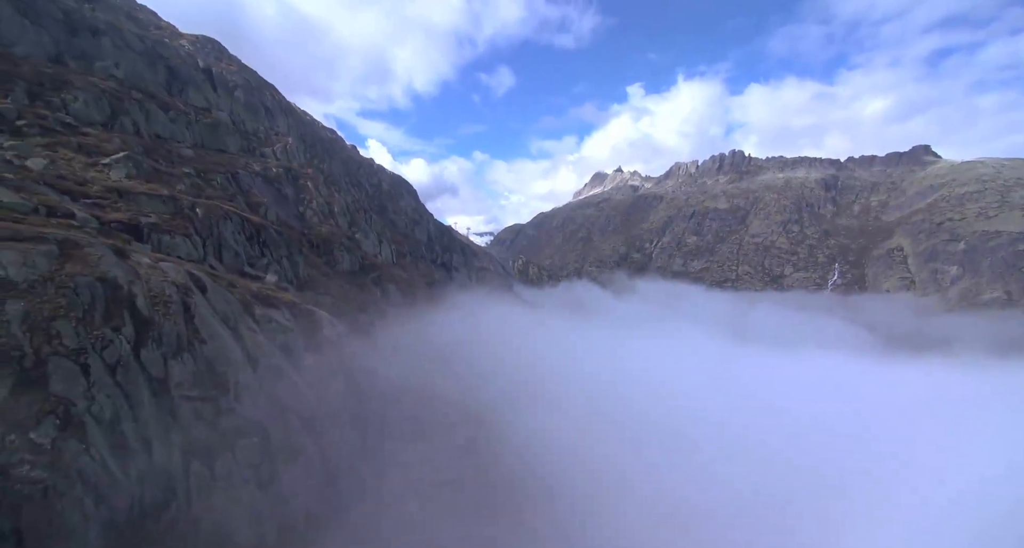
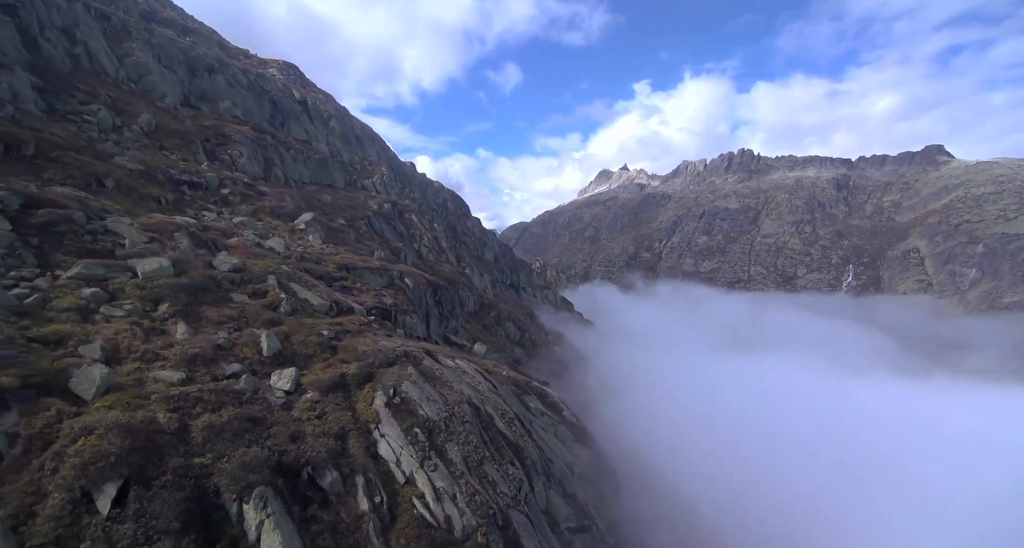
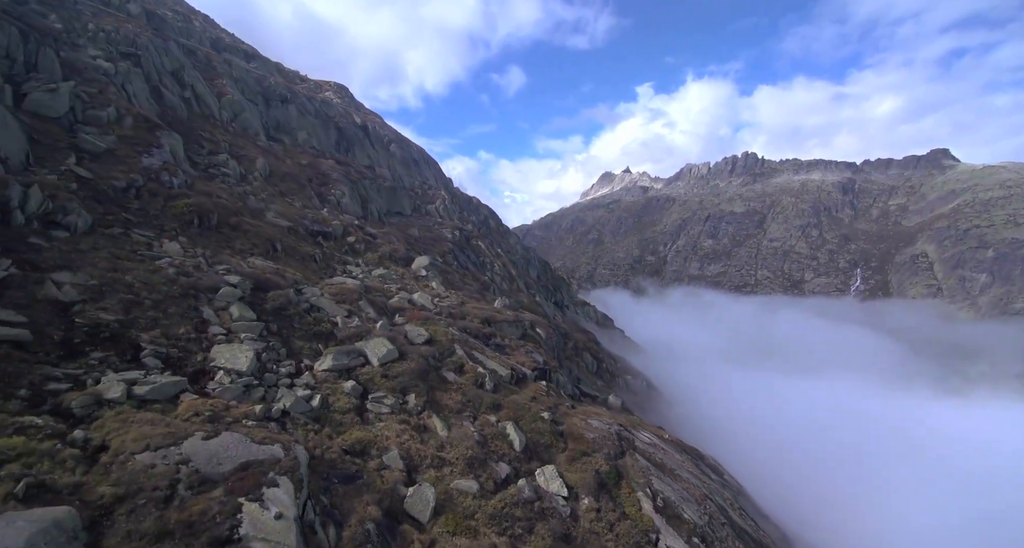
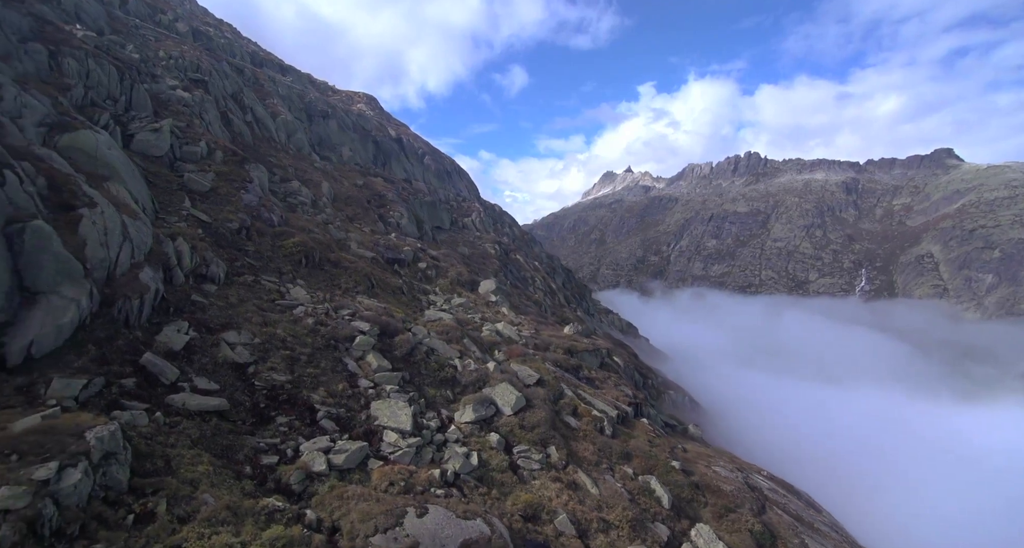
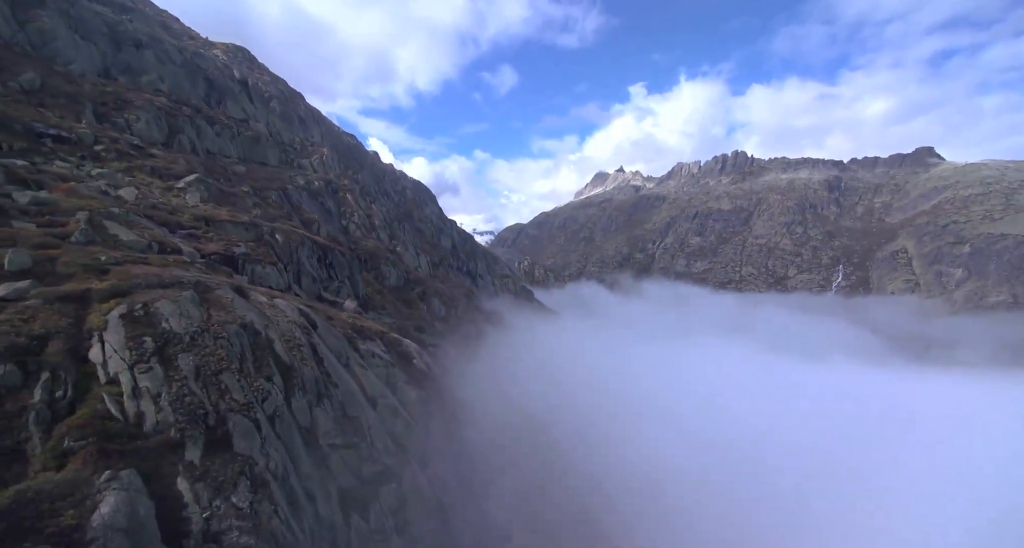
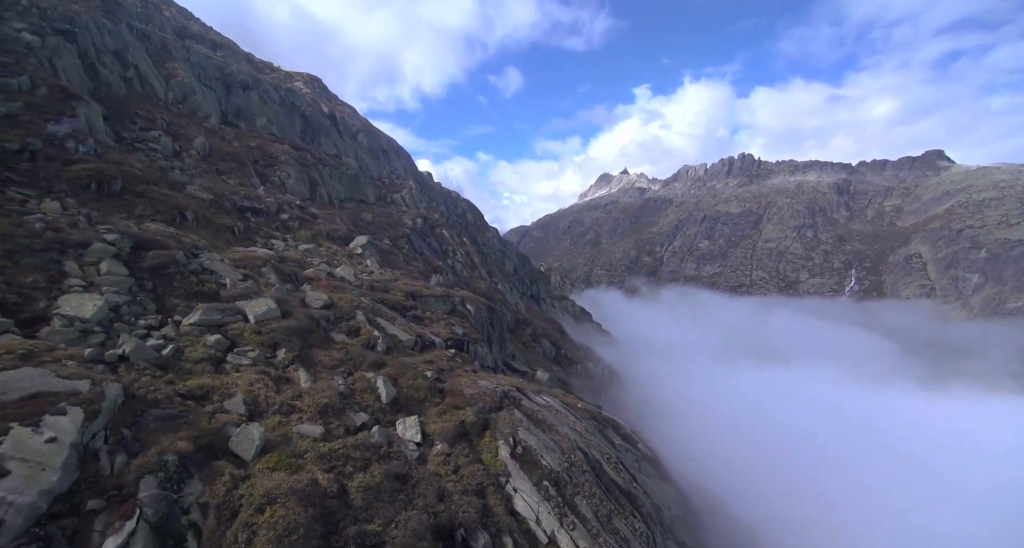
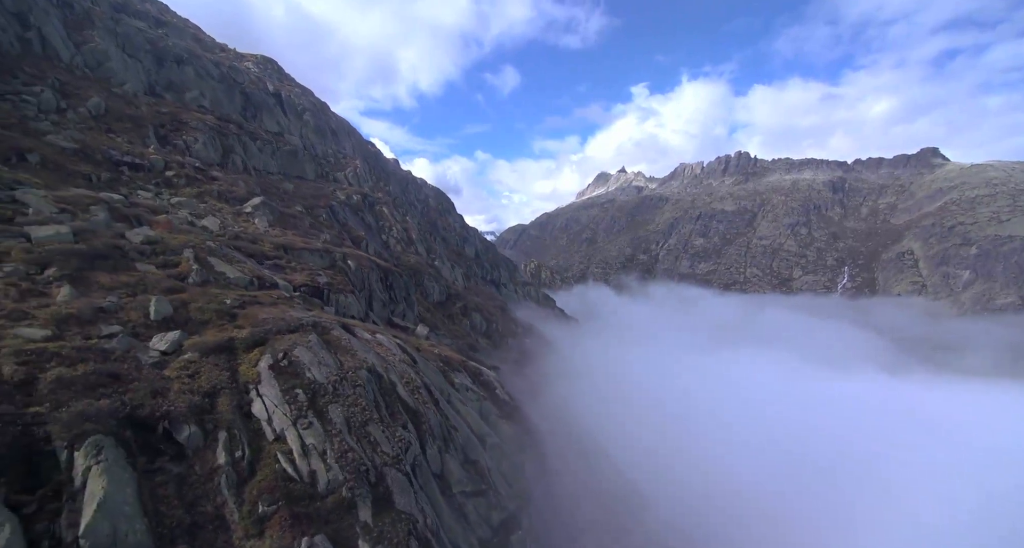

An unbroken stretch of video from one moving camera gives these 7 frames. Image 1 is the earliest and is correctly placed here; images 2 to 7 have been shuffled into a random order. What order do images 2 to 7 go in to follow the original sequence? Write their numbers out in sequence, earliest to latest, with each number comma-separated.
5, 7, 2, 6, 3, 4
